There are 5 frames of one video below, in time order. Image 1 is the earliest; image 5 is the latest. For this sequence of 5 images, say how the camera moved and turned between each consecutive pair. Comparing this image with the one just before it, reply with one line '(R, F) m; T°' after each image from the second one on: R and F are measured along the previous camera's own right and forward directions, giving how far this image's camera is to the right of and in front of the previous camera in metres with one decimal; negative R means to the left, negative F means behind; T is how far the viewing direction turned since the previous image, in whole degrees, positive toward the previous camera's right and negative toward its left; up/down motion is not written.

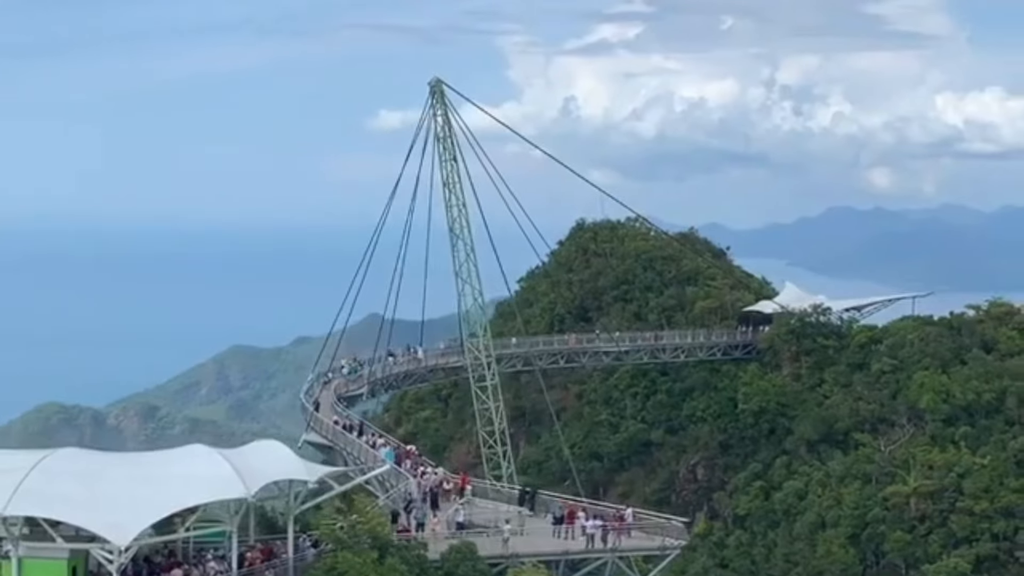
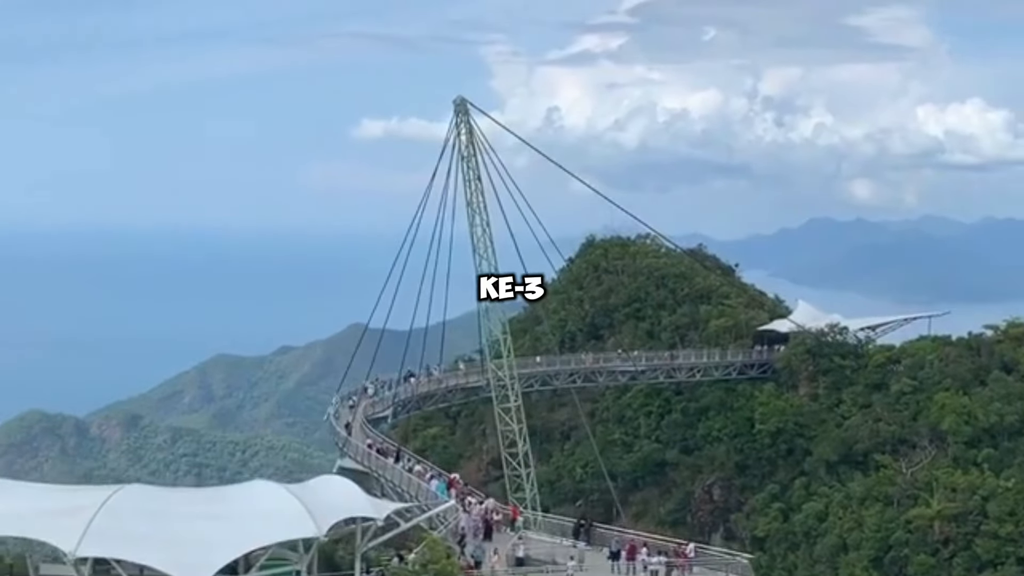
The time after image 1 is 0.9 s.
(-1.4, +0.6) m; +1°
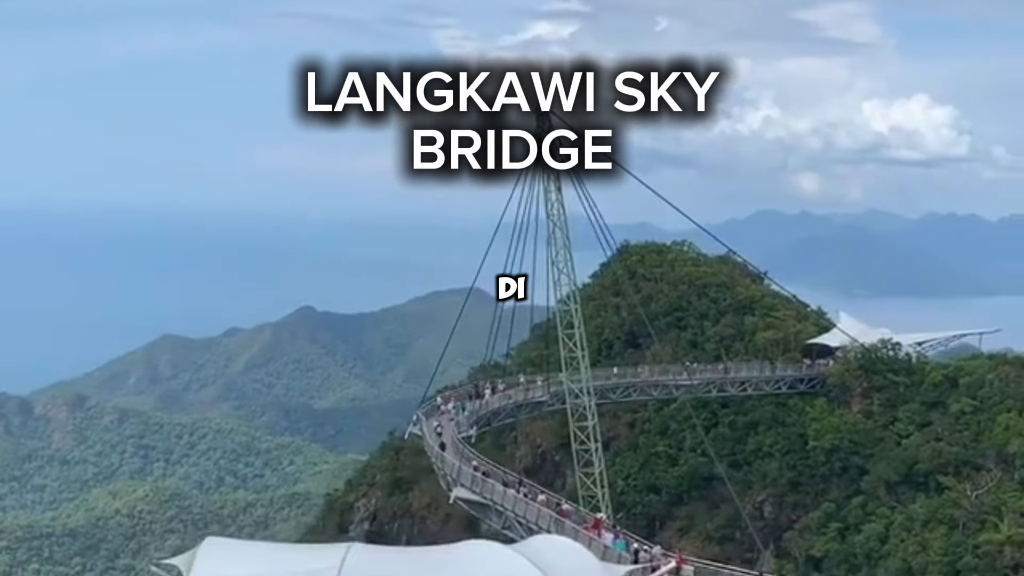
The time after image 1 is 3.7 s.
(-4.4, +1.6) m; +2°
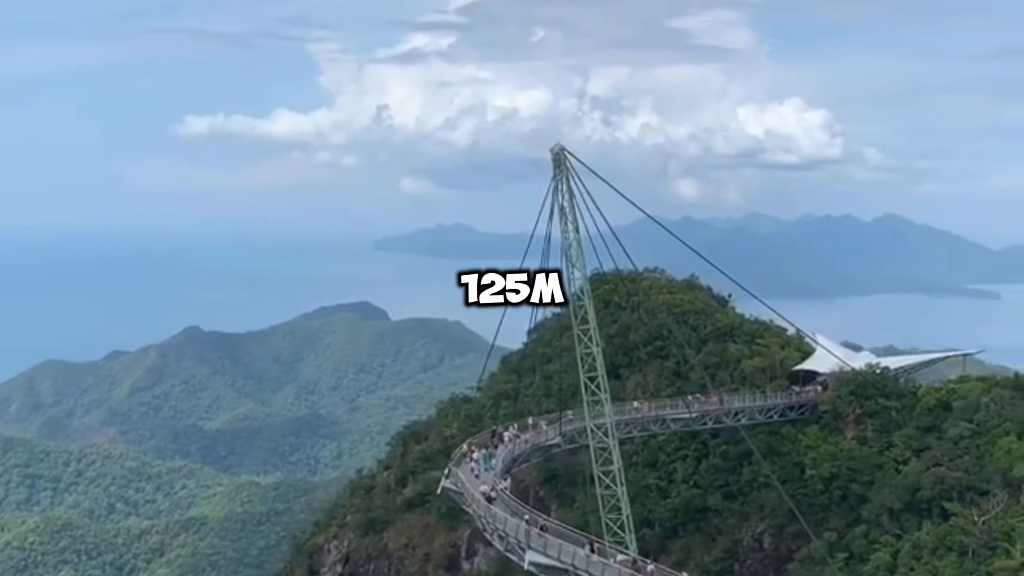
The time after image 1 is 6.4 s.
(-4.3, +1.5) m; +4°
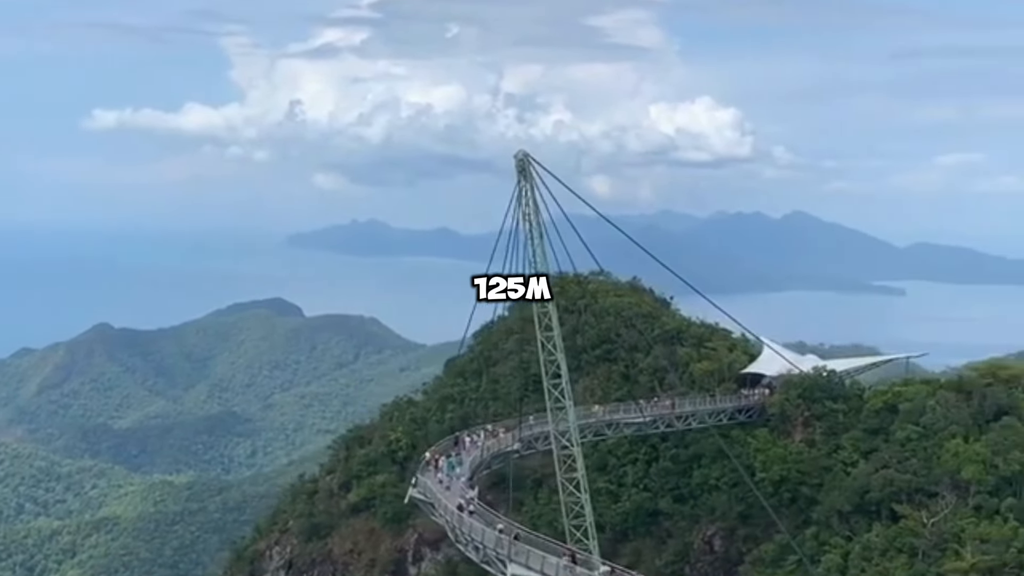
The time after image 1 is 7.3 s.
(-1.6, +0.2) m; +3°
